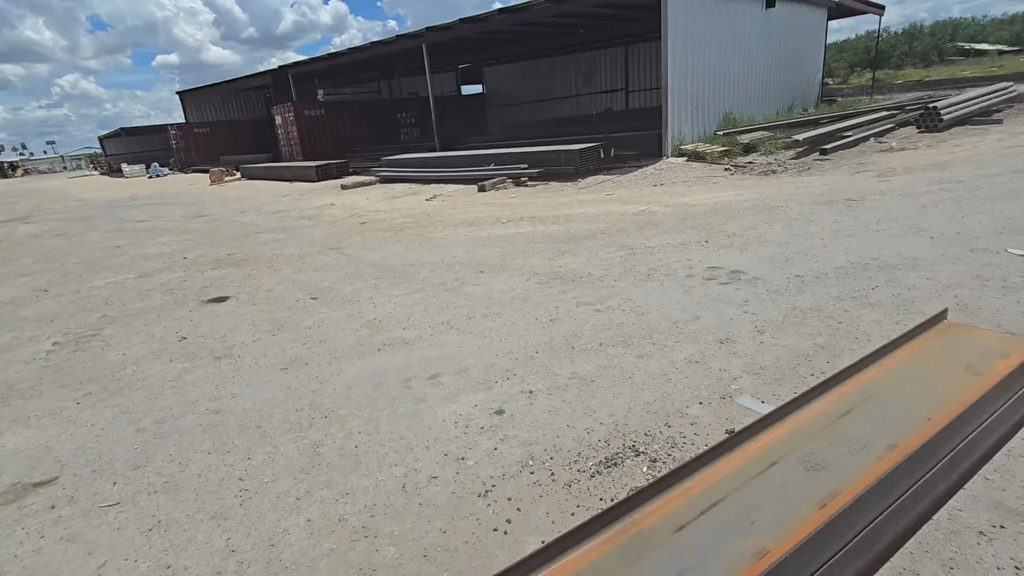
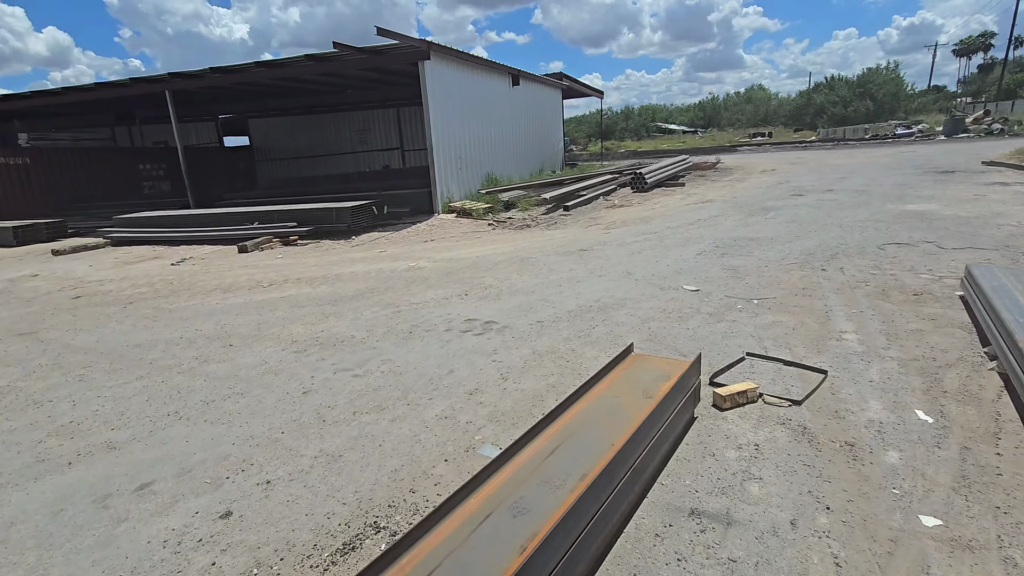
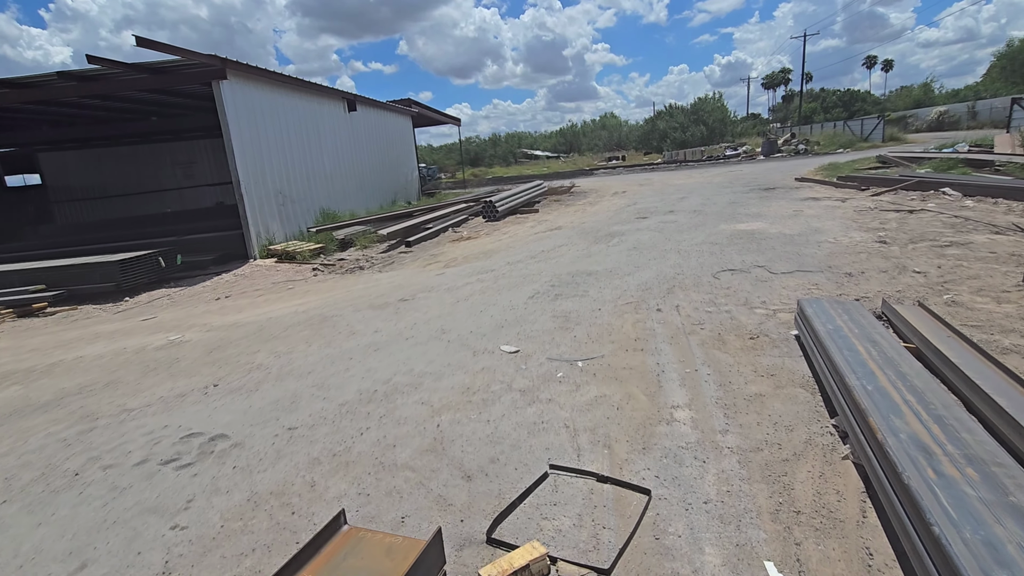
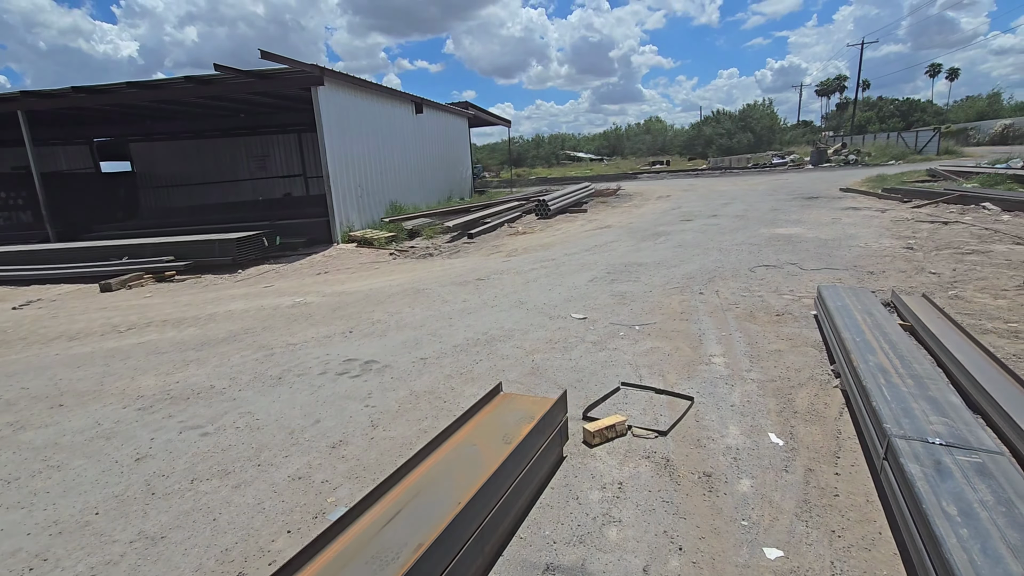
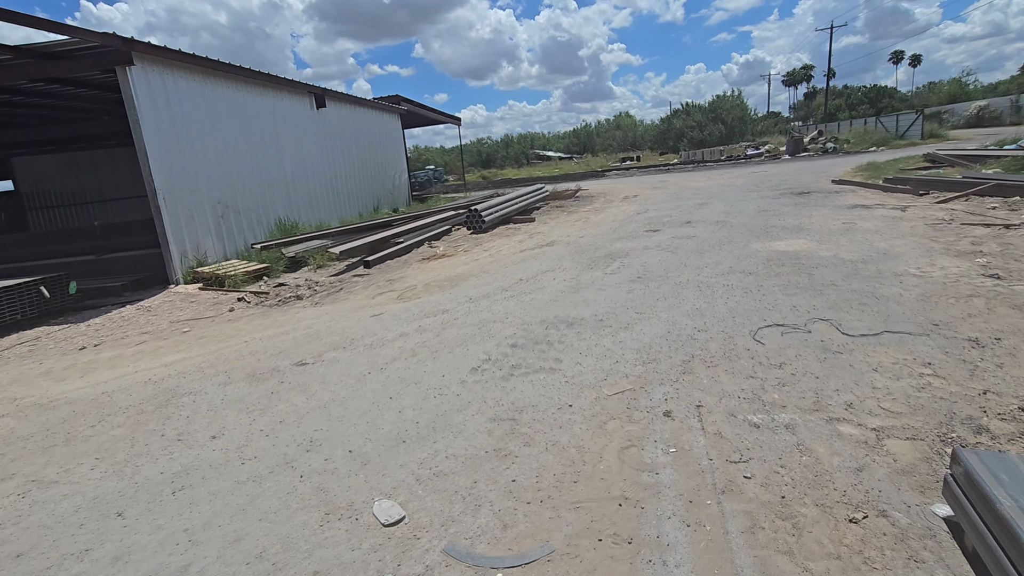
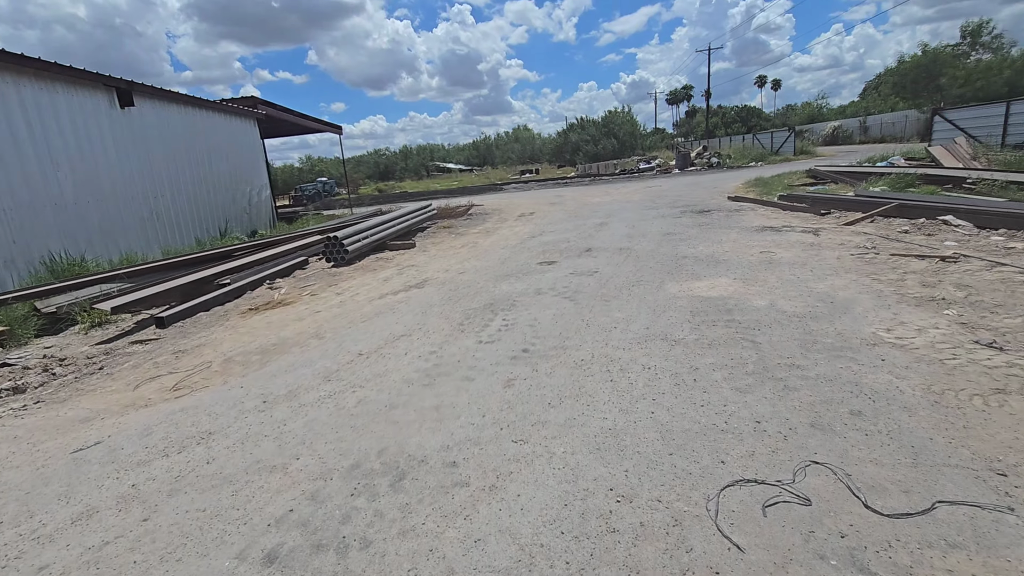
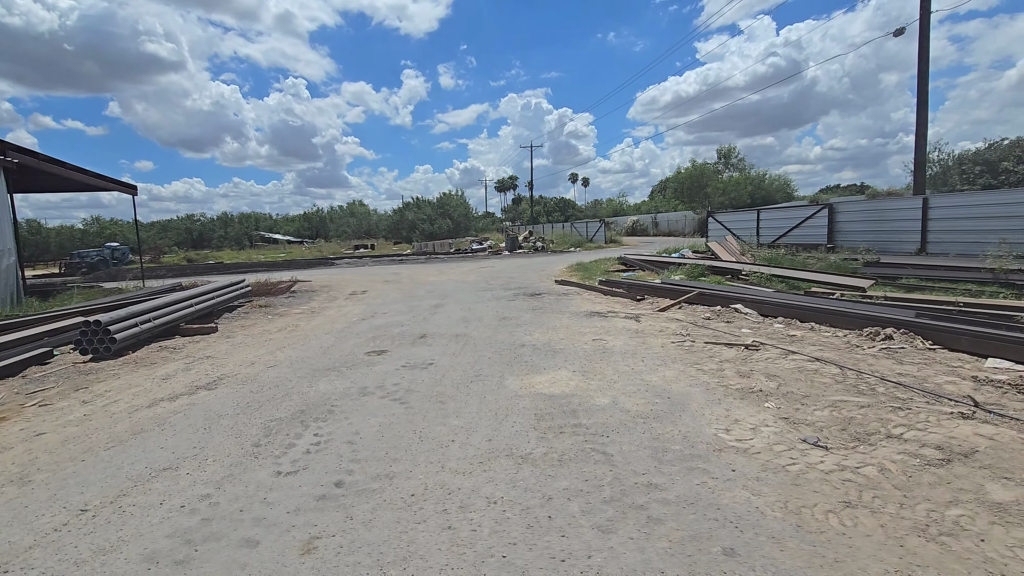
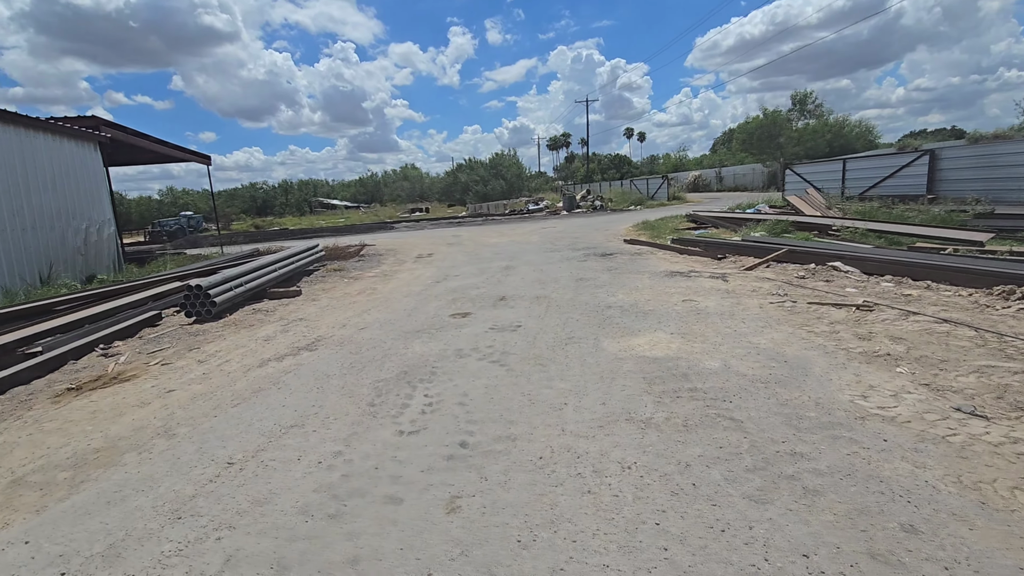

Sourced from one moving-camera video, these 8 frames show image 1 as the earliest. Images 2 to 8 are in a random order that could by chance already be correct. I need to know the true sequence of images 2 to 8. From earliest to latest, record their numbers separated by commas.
2, 4, 3, 5, 6, 7, 8
